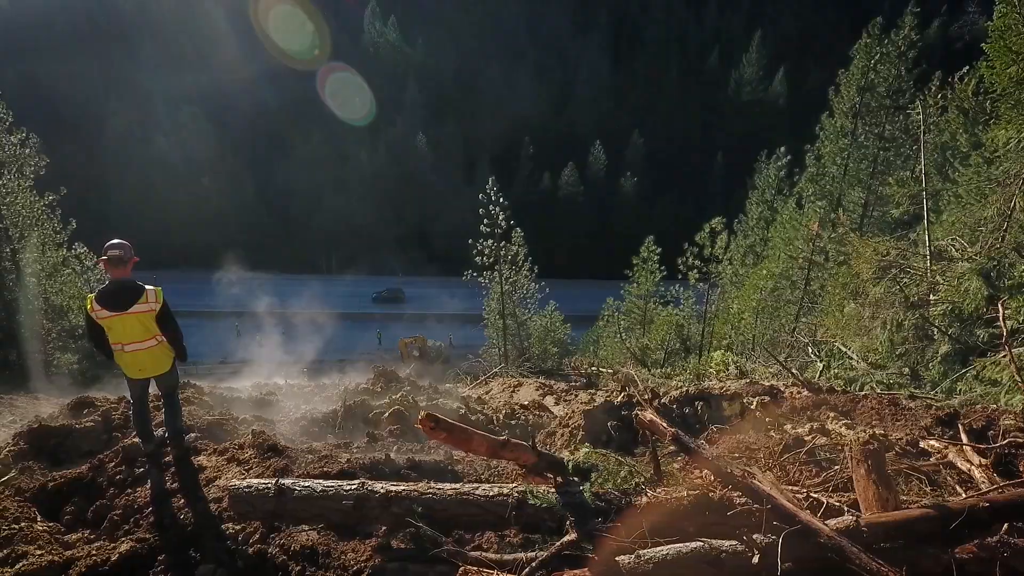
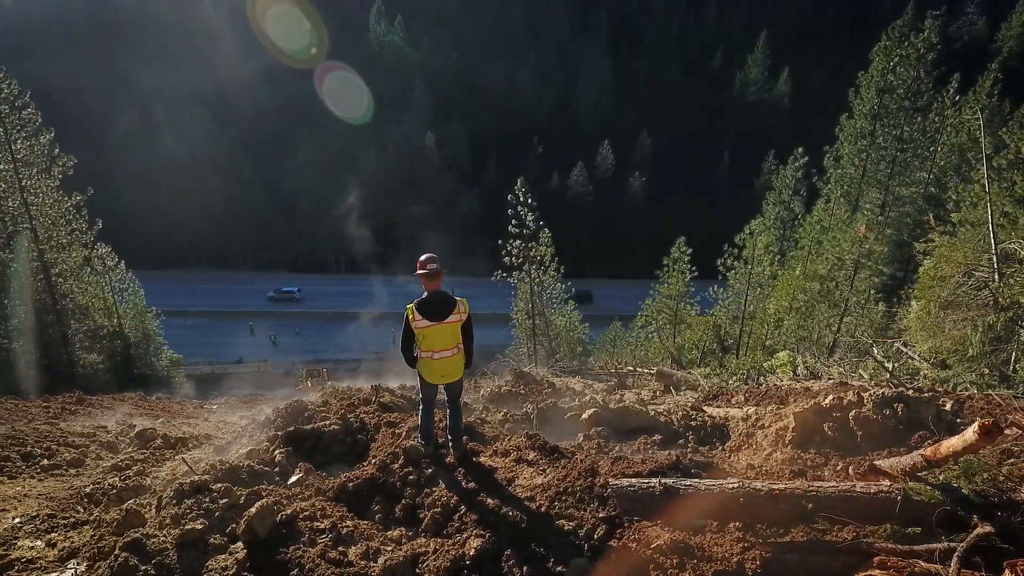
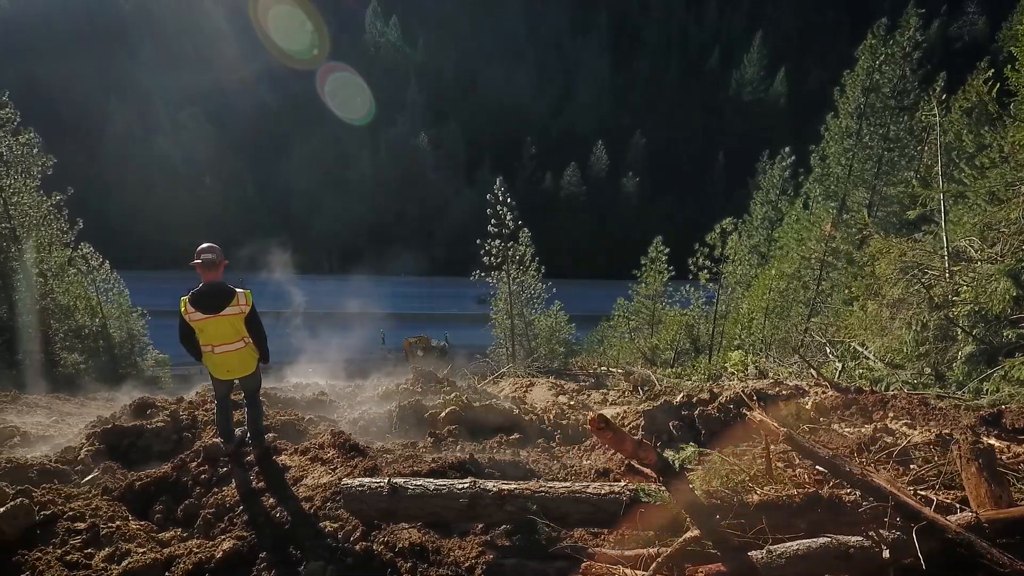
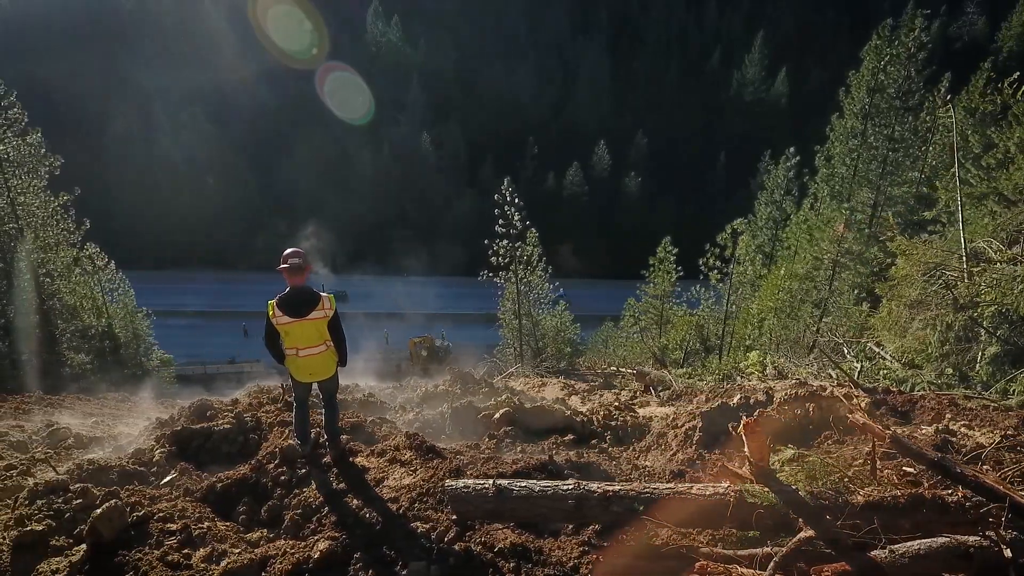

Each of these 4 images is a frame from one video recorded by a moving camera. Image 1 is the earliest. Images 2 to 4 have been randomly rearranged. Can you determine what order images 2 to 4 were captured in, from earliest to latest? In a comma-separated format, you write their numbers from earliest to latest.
3, 4, 2
